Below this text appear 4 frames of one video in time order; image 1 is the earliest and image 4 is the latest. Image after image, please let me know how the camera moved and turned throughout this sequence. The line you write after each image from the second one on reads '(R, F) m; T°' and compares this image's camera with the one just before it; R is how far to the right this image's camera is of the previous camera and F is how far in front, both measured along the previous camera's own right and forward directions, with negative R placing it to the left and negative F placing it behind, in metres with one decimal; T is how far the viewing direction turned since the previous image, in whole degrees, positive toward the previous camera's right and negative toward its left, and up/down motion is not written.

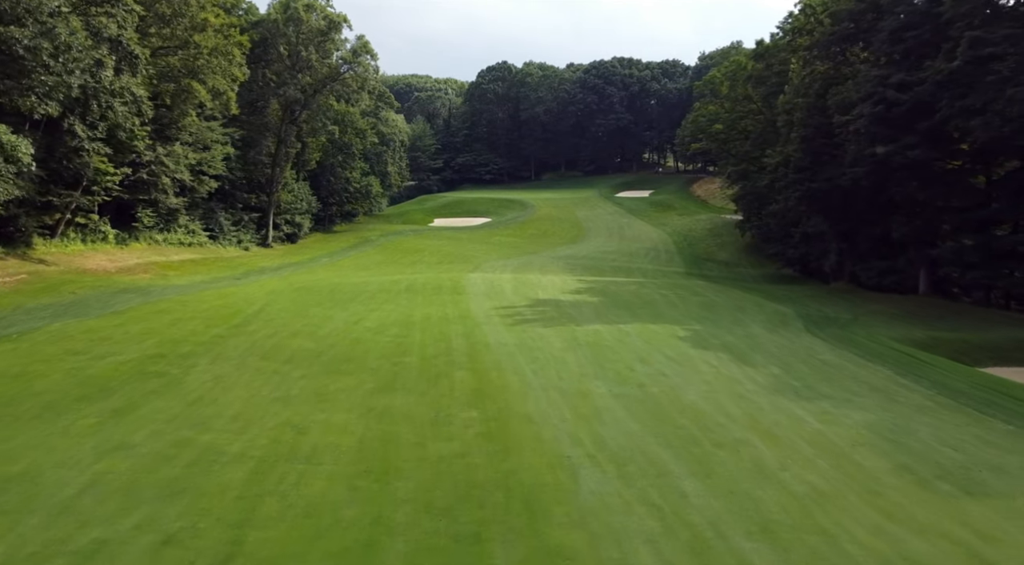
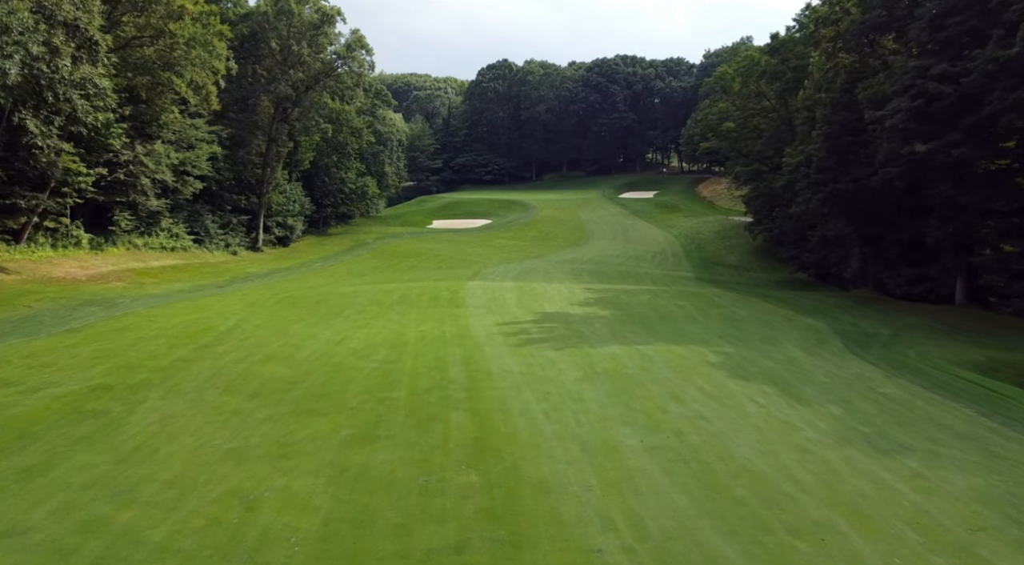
(-0.1, +1.7) m; 0°
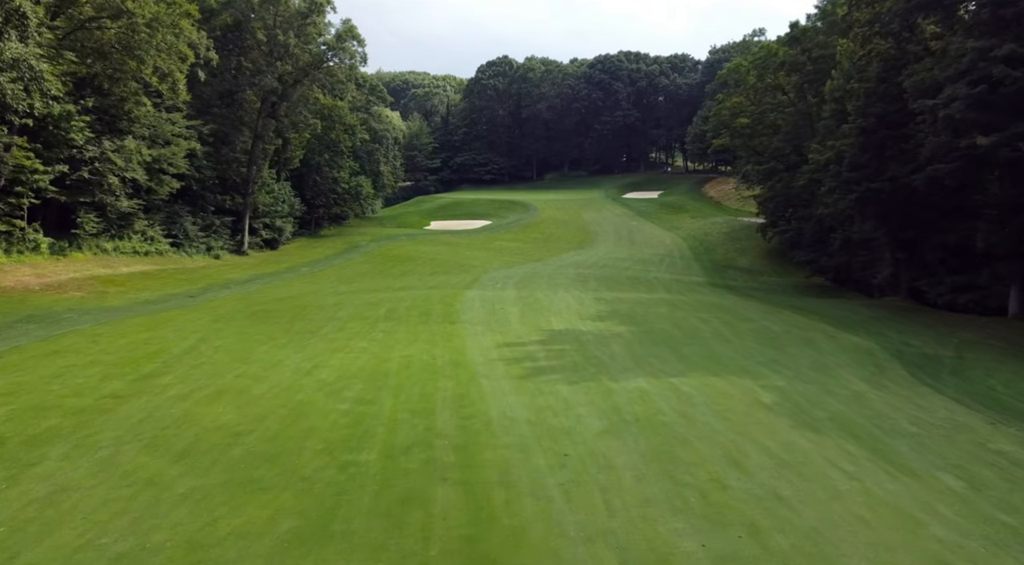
(-0.1, +2.1) m; 0°
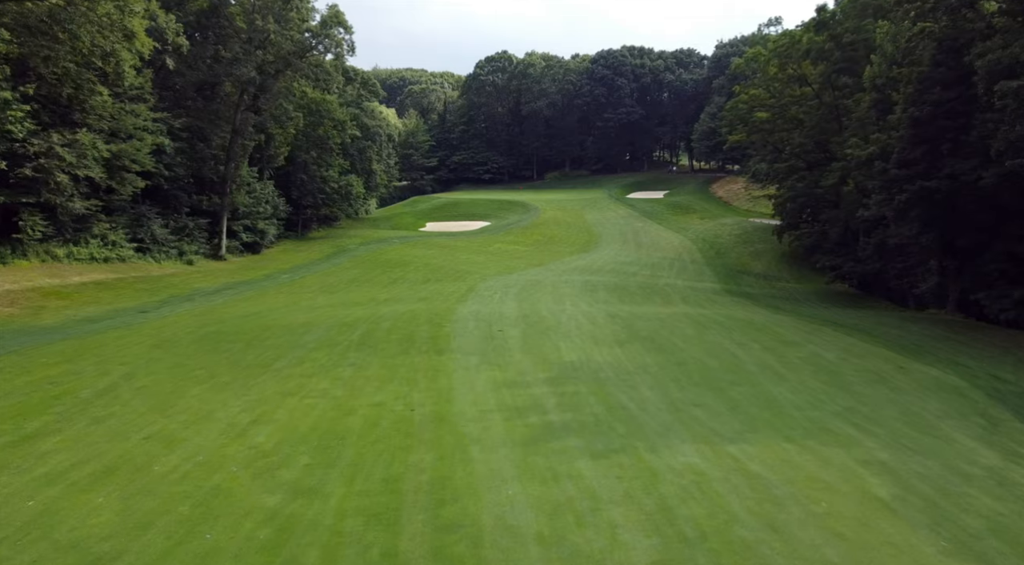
(0.0, +2.7) m; 0°
